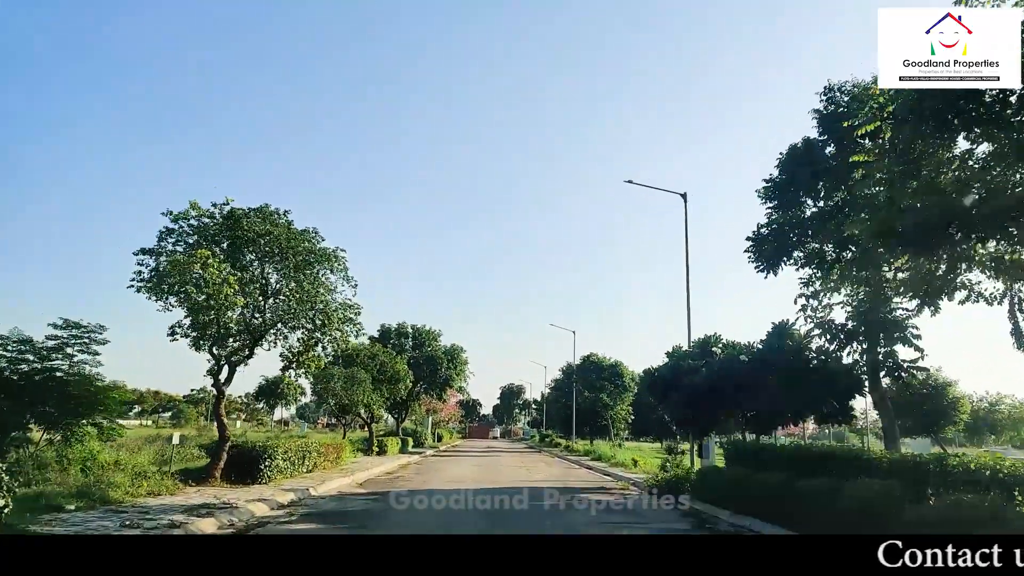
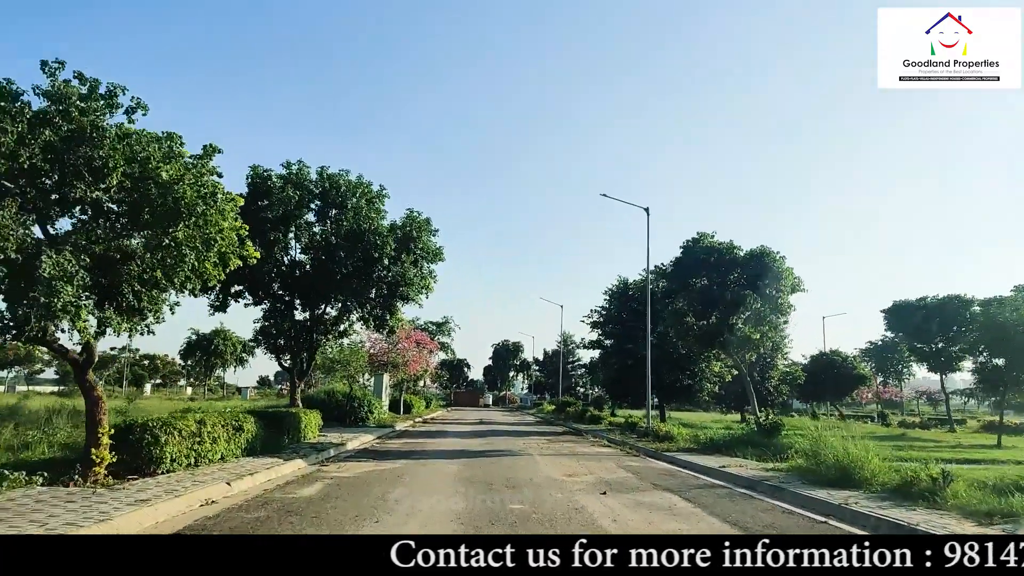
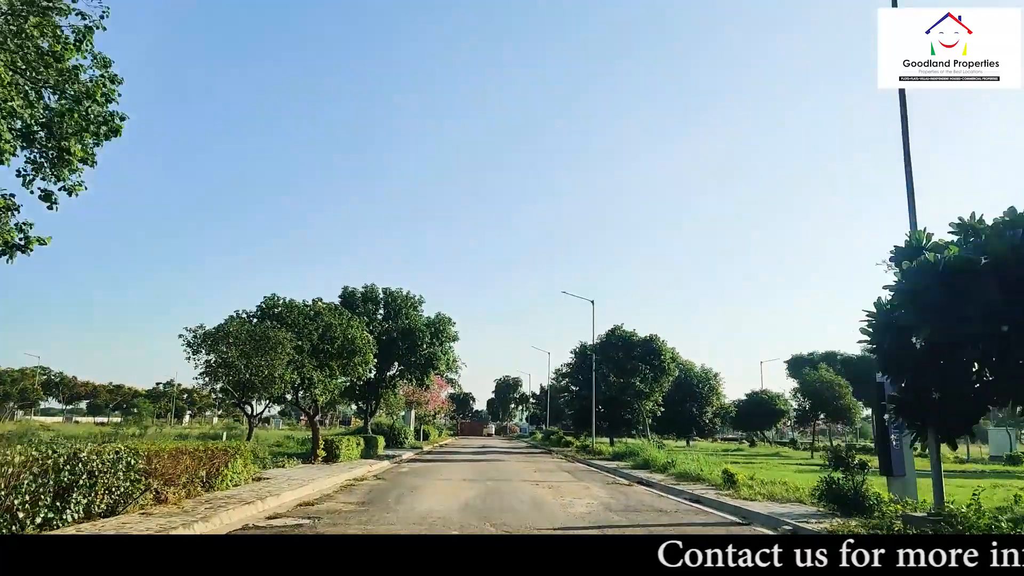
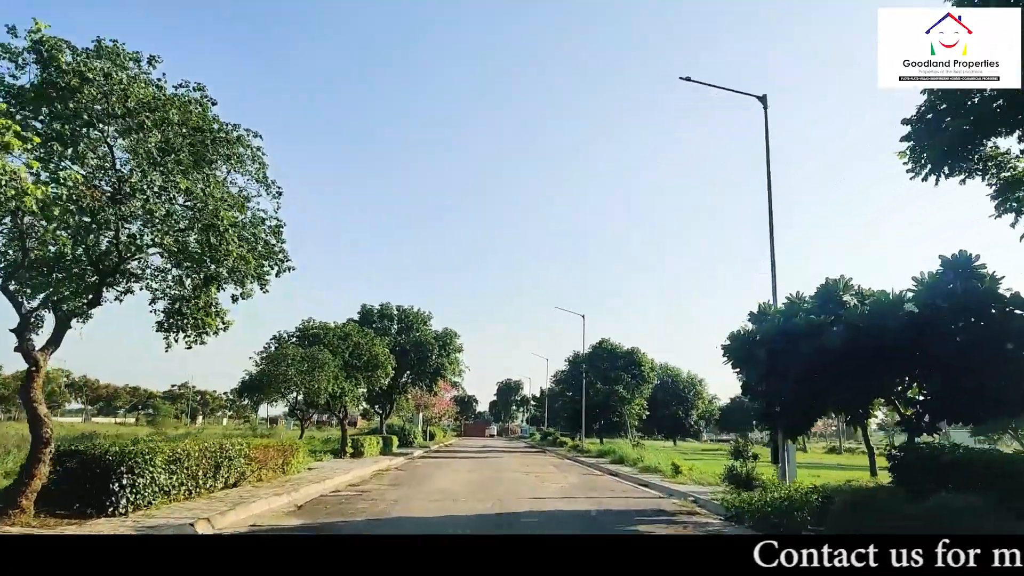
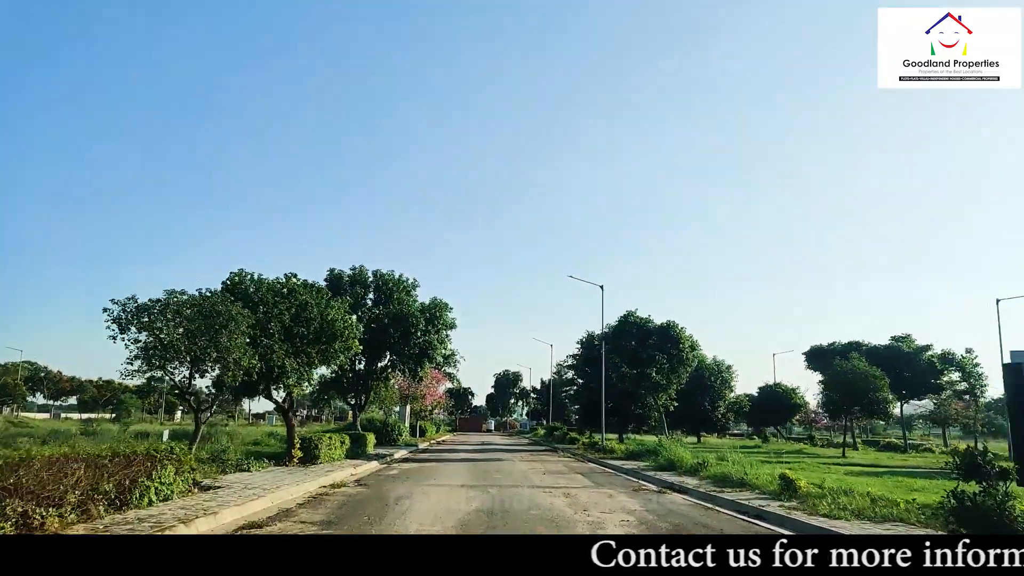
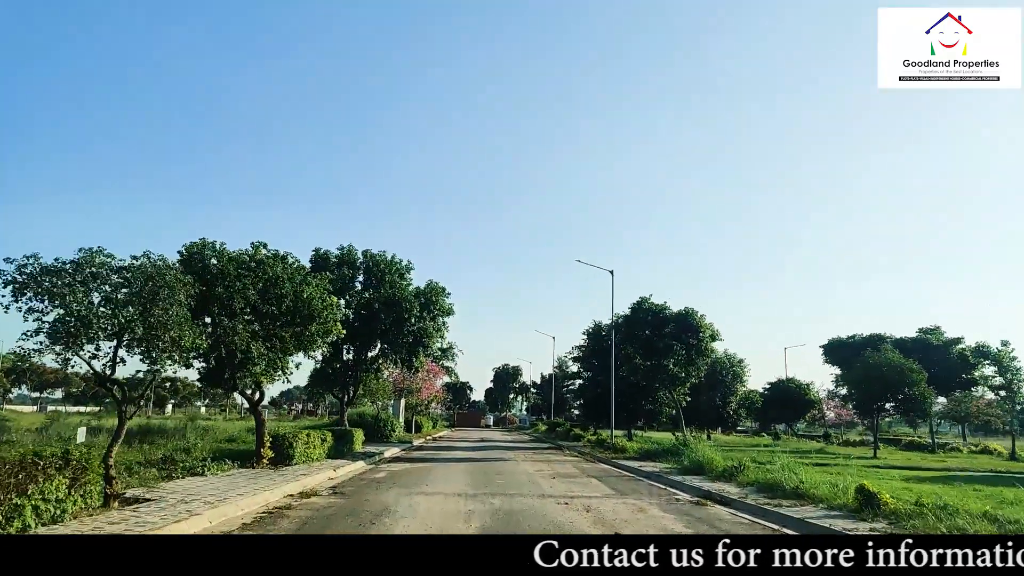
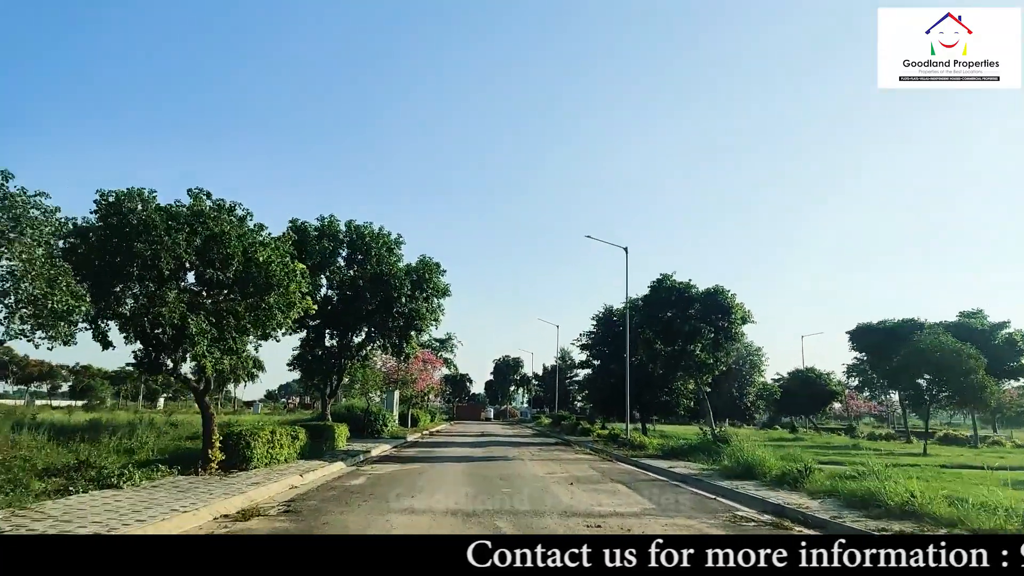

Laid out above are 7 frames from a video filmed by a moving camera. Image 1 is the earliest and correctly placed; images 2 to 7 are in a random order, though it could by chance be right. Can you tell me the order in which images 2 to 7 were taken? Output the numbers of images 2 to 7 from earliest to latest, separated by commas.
4, 3, 5, 6, 7, 2
